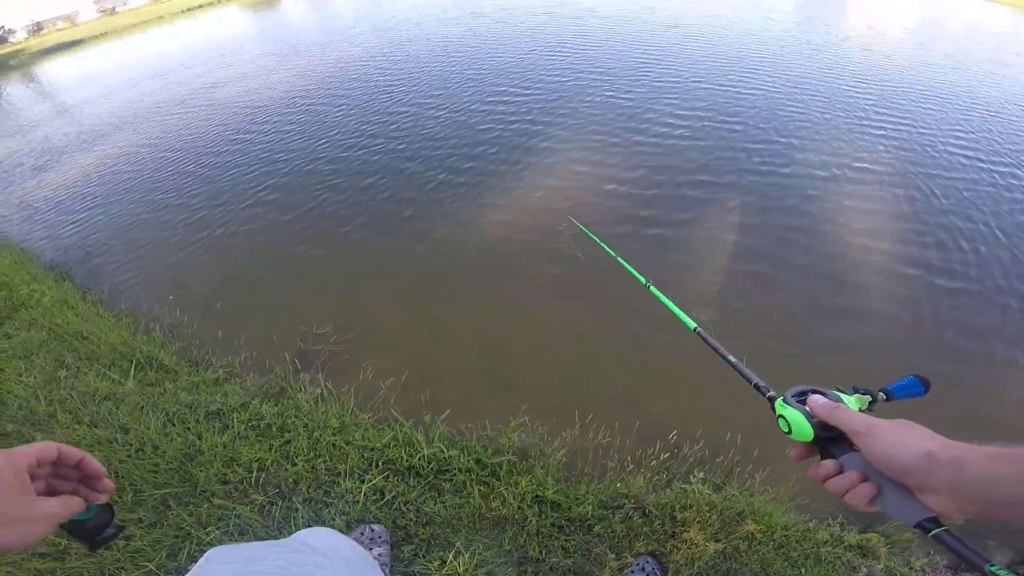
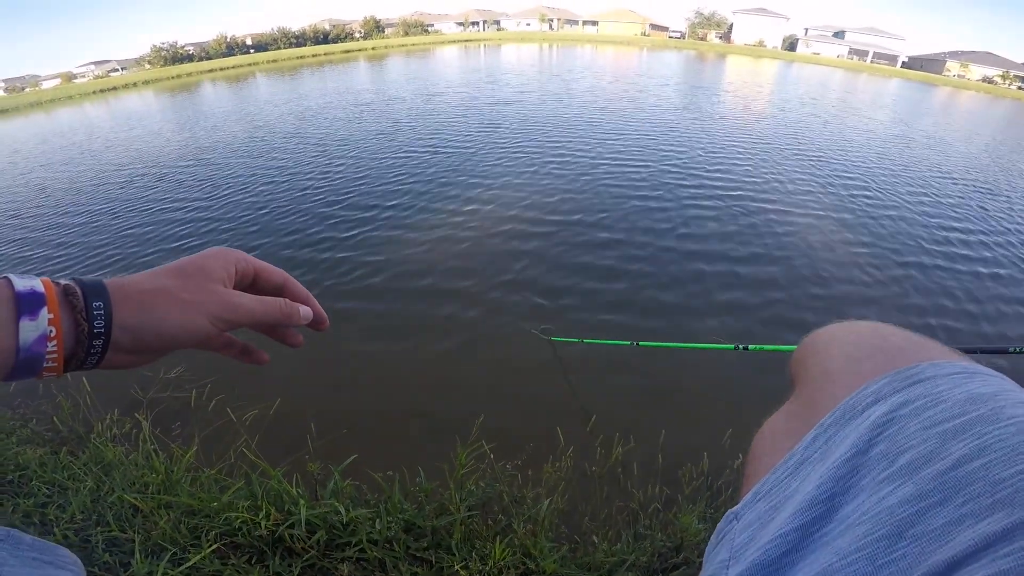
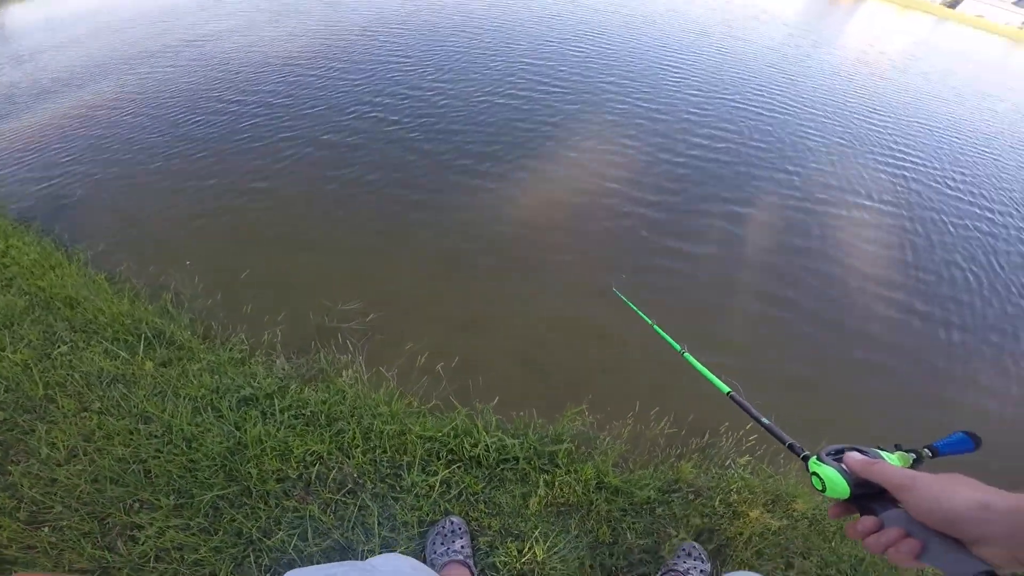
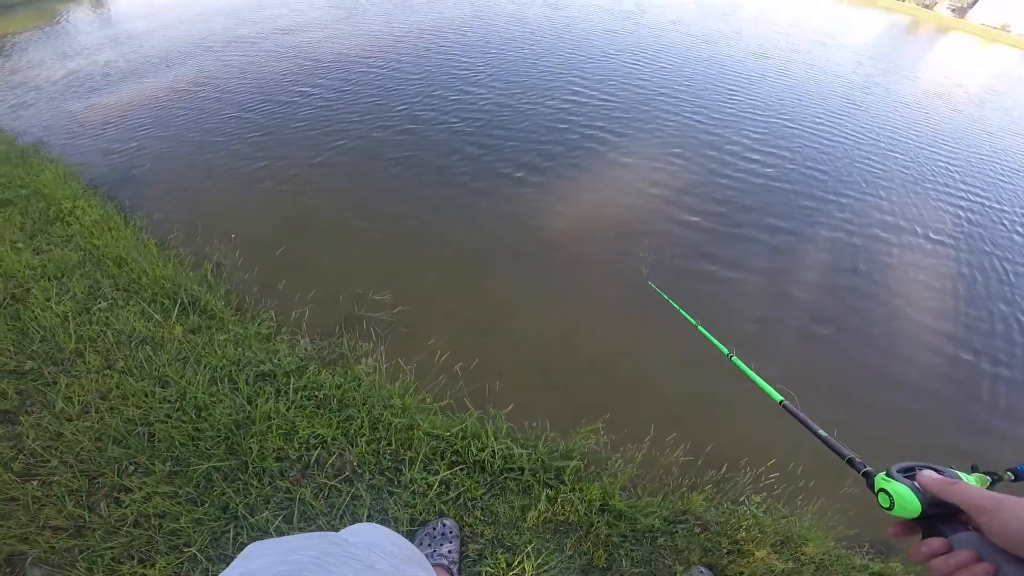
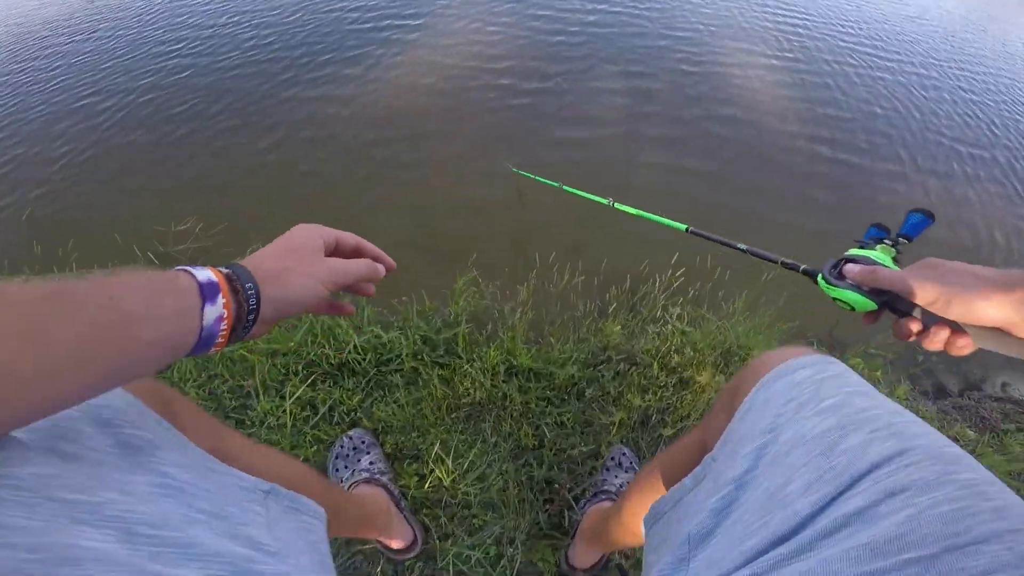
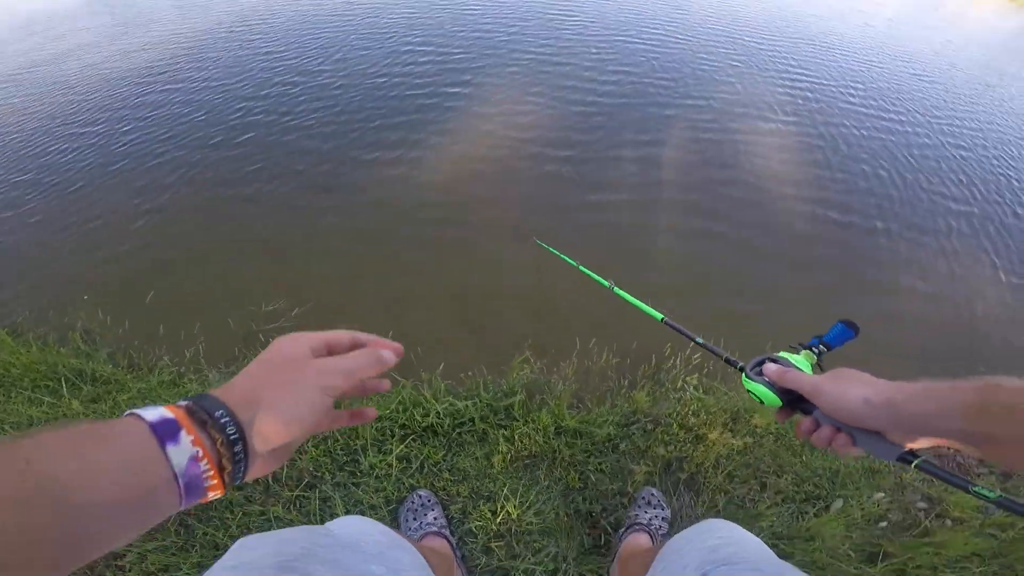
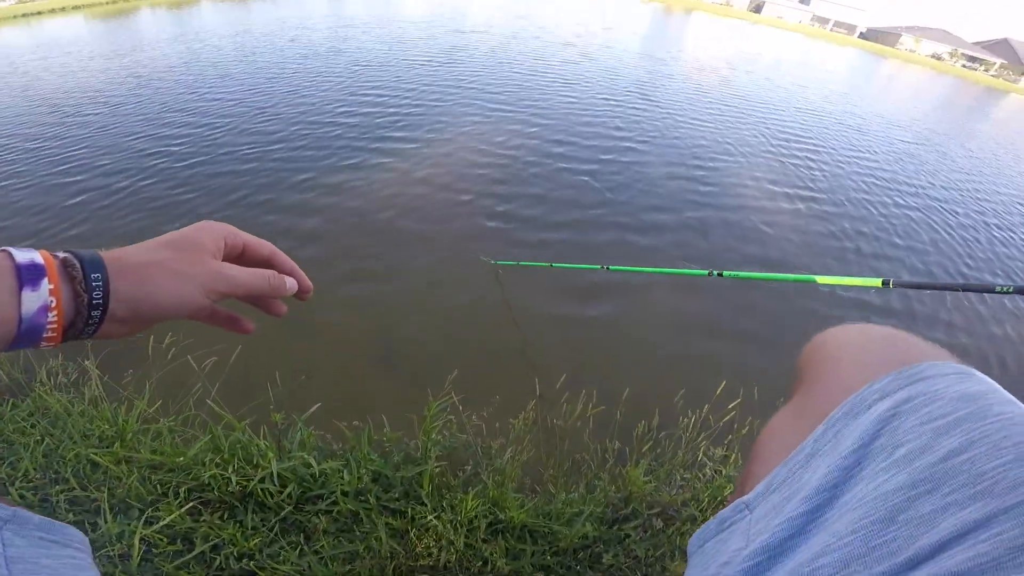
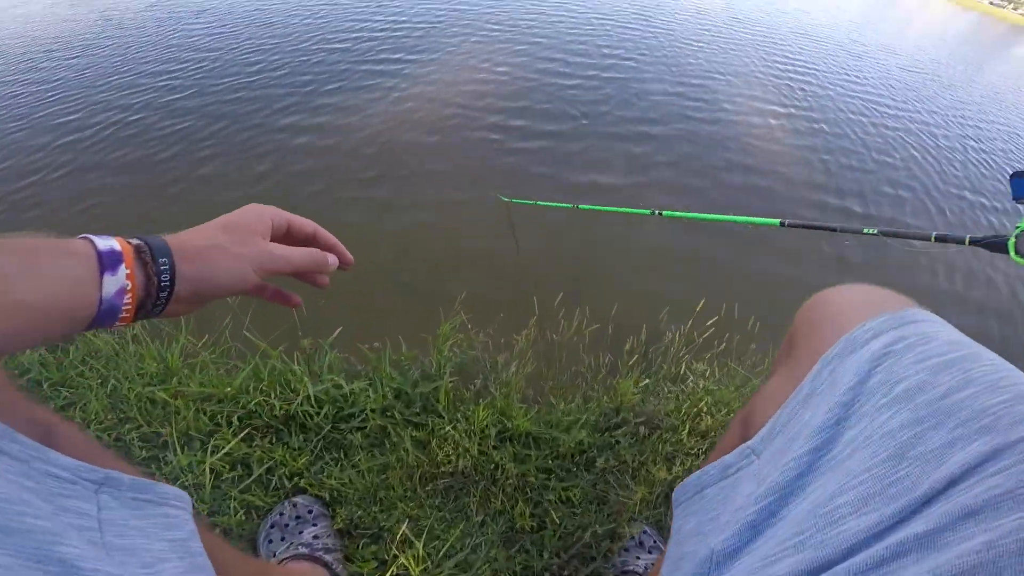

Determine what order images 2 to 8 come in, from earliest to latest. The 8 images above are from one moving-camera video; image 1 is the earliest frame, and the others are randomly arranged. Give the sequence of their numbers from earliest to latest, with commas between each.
4, 3, 6, 5, 8, 7, 2
